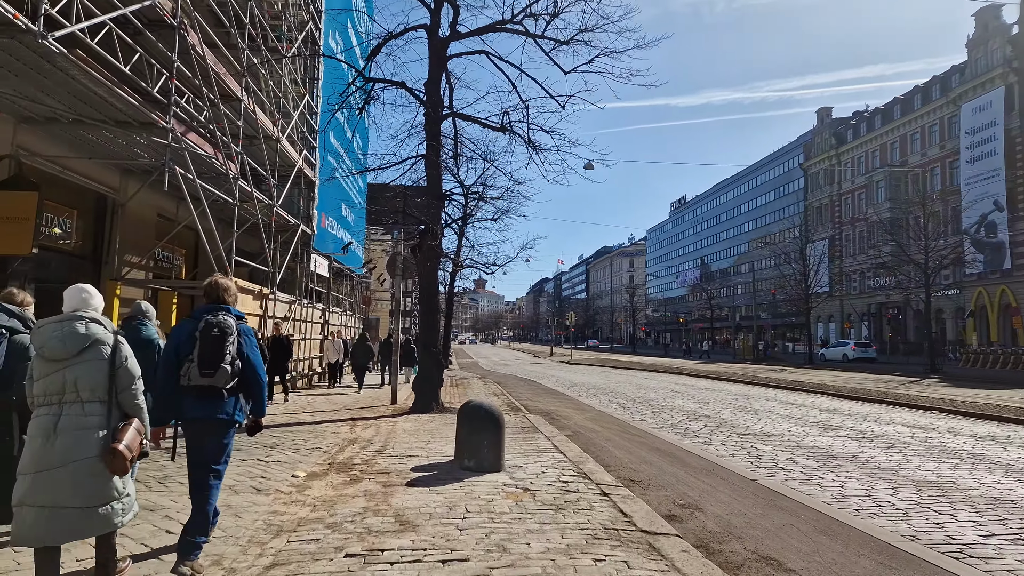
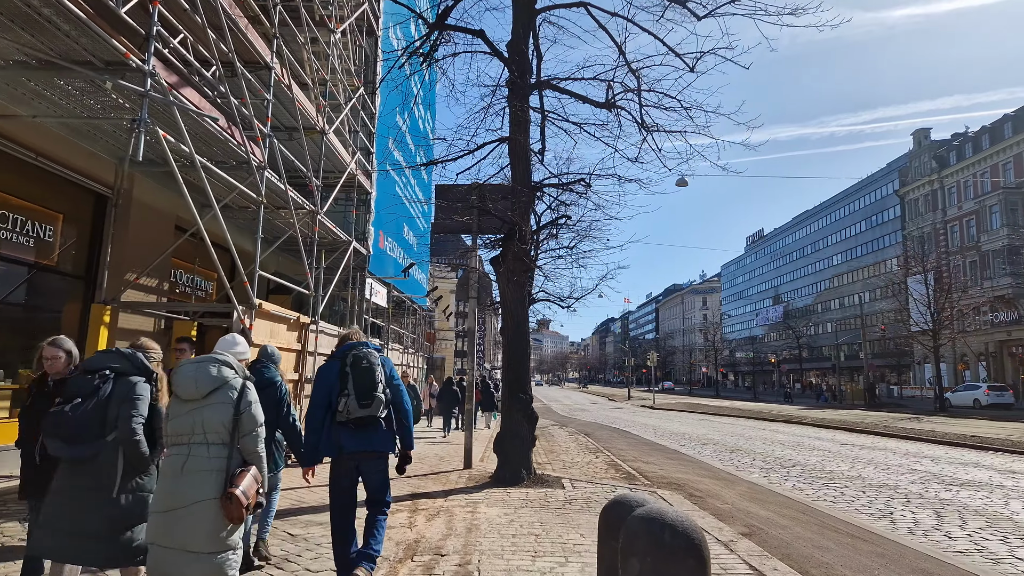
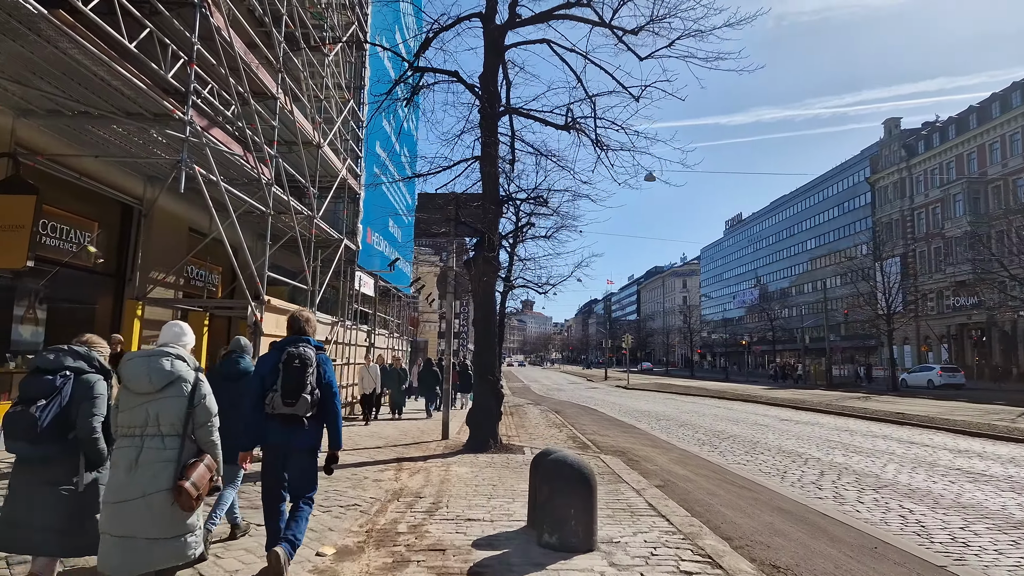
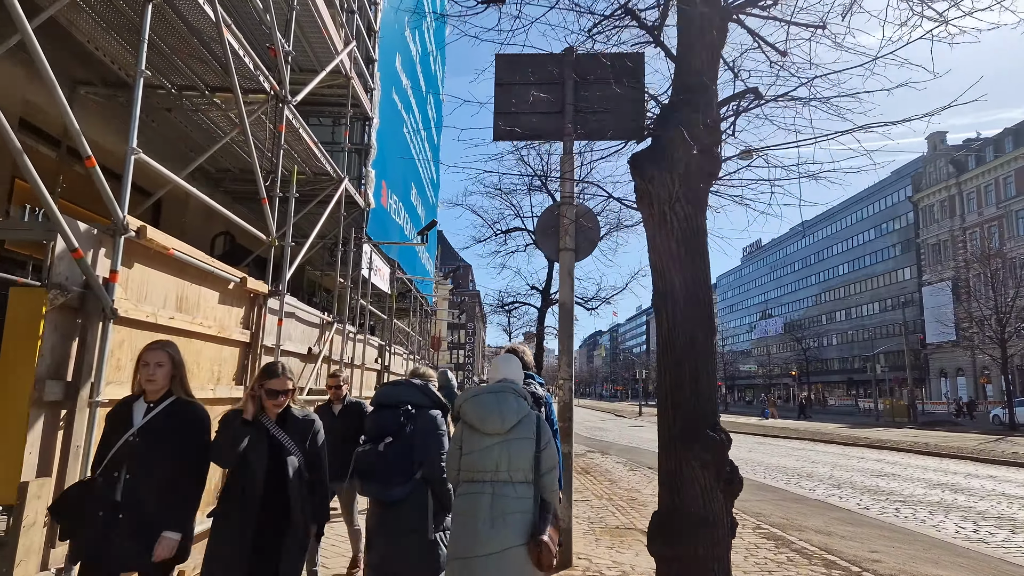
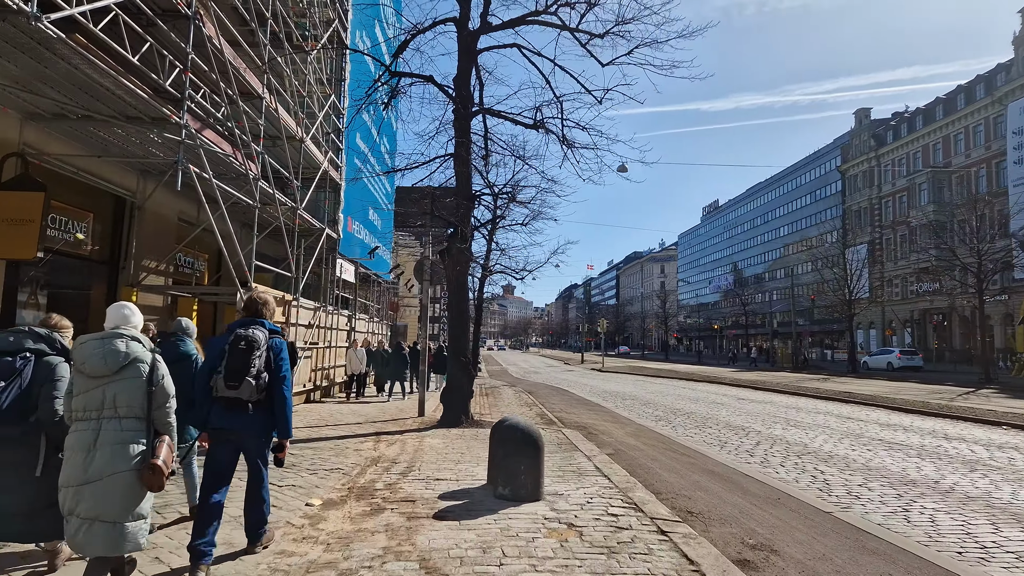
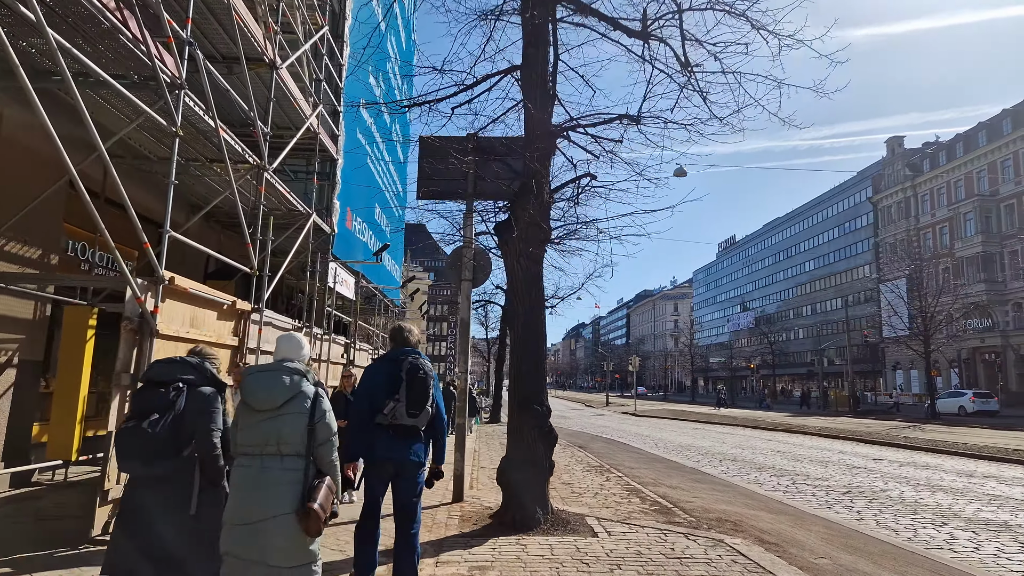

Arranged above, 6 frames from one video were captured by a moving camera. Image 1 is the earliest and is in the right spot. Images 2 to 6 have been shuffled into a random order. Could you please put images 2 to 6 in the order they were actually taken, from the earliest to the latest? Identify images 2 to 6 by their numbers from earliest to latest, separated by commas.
5, 3, 2, 6, 4
